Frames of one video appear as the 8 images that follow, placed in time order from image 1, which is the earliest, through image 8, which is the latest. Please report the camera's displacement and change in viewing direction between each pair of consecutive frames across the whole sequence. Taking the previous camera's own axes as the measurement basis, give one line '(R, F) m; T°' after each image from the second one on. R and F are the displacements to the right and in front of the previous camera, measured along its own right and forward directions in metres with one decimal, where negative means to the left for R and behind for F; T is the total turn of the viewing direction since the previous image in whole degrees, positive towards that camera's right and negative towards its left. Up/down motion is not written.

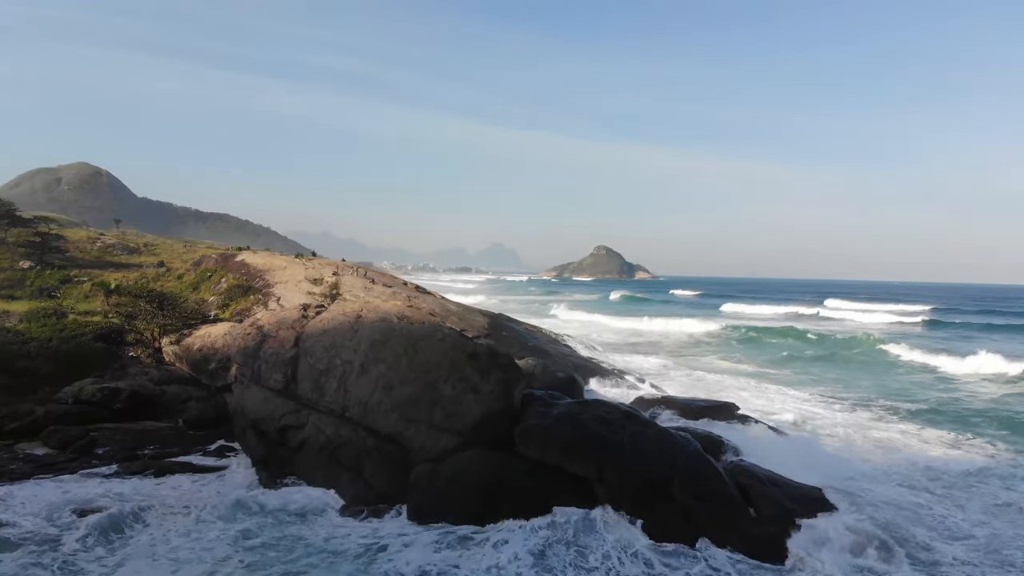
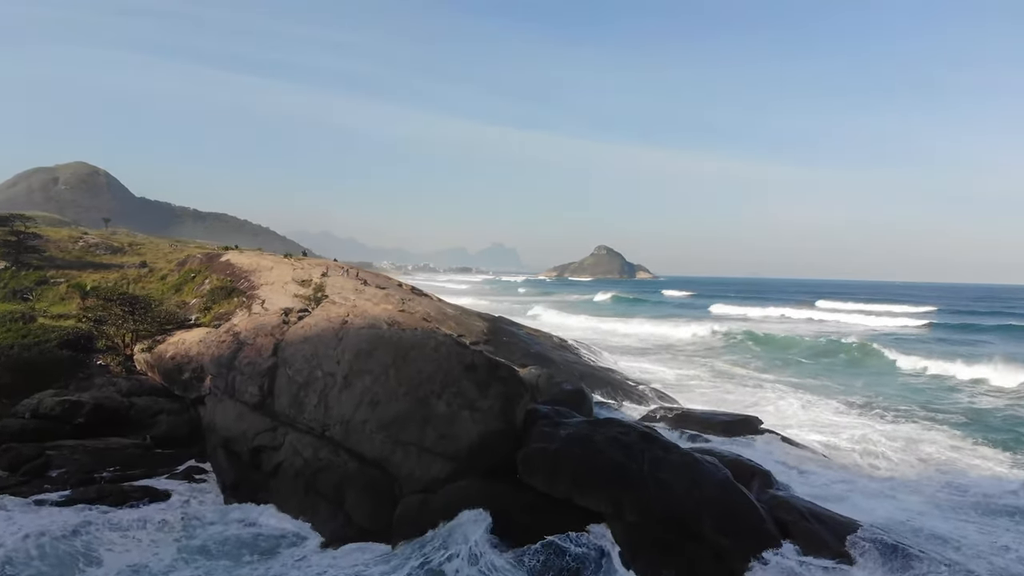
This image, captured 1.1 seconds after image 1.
(0.0, +1.4) m; 0°
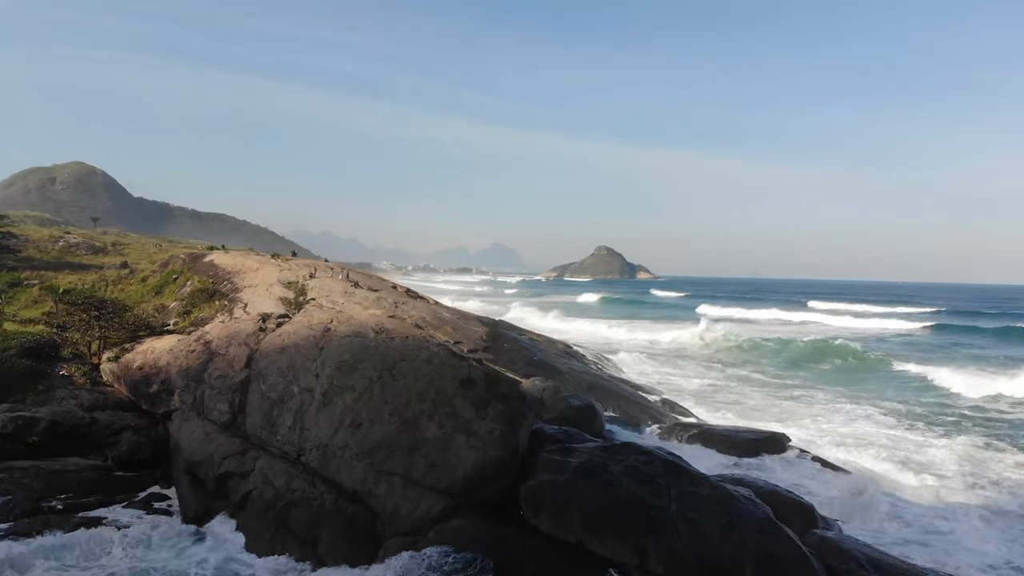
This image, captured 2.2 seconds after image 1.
(0.0, +1.3) m; 0°
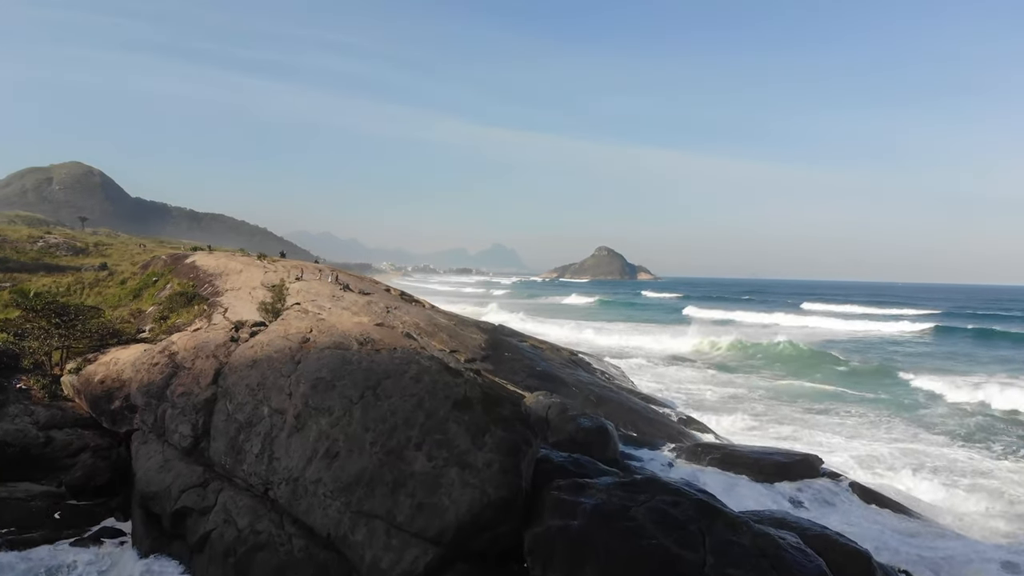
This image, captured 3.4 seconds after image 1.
(0.0, +1.3) m; 0°
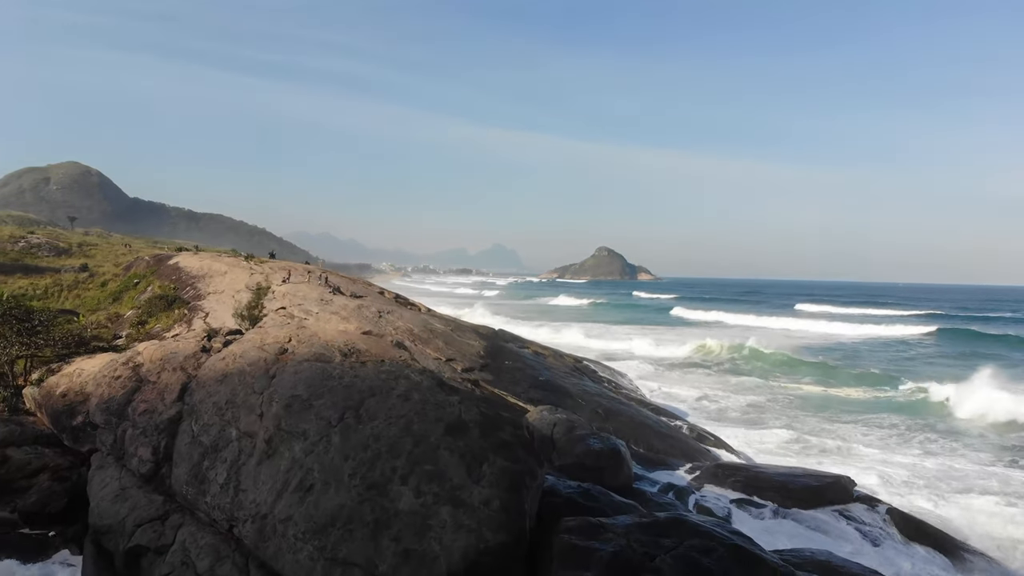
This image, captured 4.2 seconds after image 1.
(0.0, +1.1) m; 0°
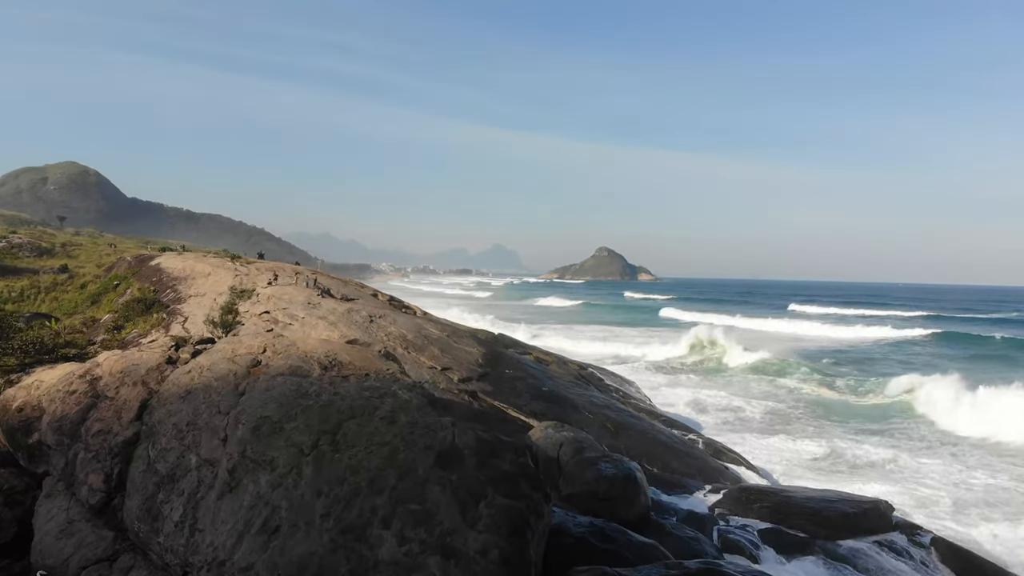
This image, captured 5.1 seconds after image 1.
(0.0, +1.0) m; 0°
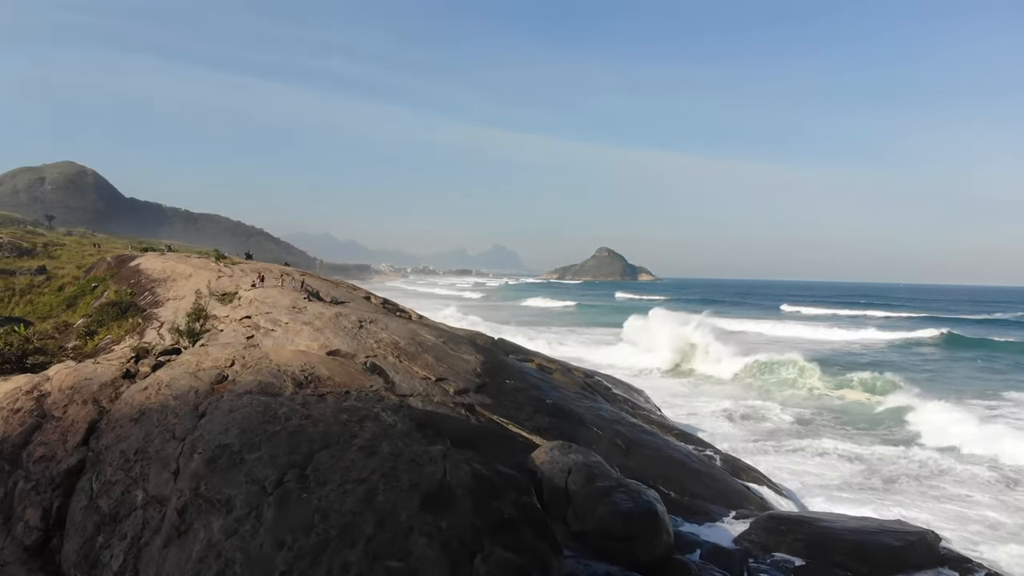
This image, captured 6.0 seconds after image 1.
(0.0, +1.0) m; 0°
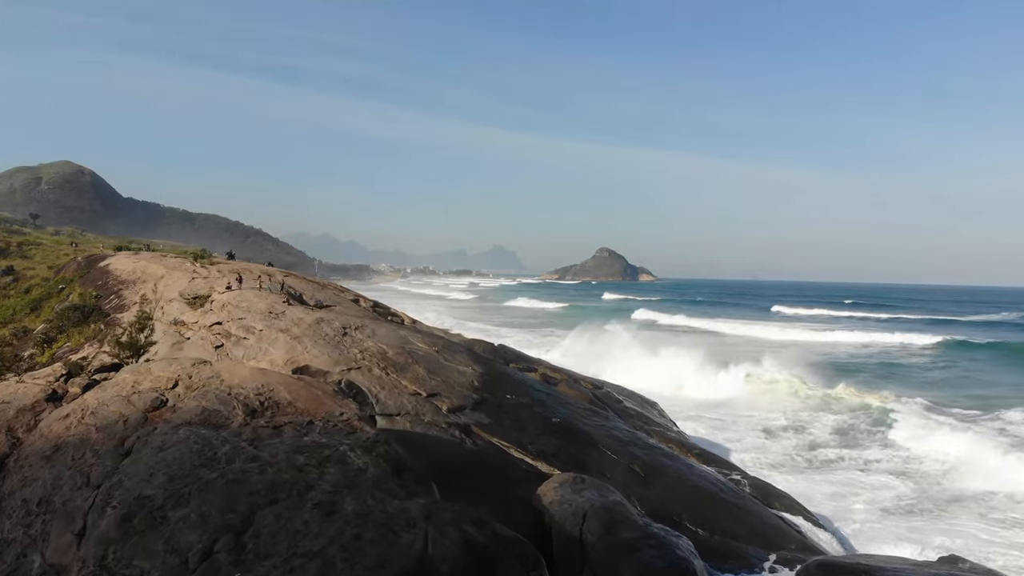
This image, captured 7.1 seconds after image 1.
(0.0, +1.3) m; 0°
